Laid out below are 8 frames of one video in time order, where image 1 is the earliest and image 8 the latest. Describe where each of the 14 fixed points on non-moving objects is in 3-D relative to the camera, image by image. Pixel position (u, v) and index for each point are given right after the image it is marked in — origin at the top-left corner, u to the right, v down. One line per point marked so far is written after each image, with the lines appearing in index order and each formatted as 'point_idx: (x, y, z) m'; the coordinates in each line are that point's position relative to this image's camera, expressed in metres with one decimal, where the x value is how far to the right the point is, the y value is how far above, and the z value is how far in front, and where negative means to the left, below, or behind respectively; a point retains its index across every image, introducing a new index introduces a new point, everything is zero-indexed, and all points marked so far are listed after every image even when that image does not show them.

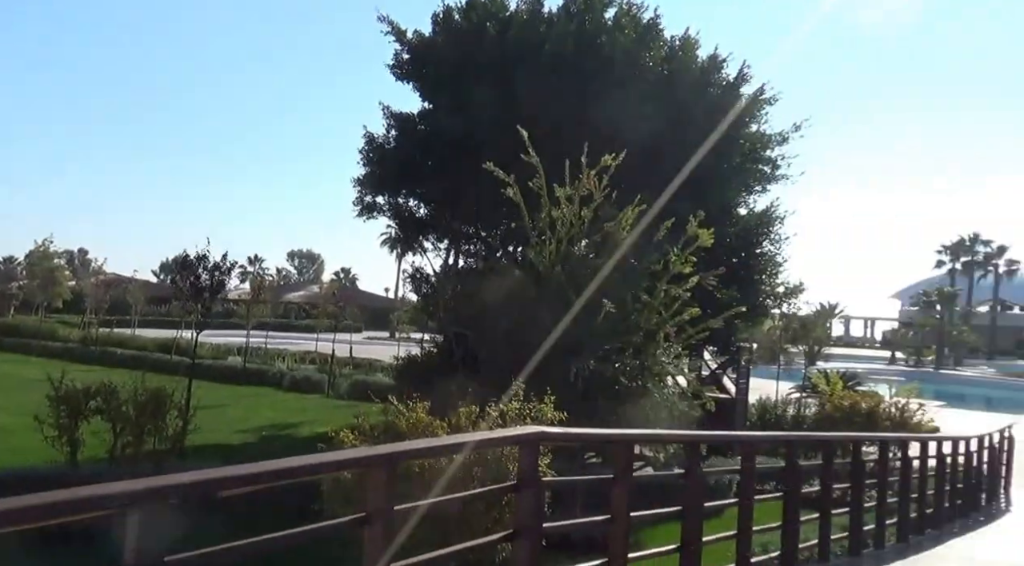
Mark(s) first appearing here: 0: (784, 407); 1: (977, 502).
0: (+6.5, -3.0, +19.2) m
1: (+8.0, -3.7, +13.4) m
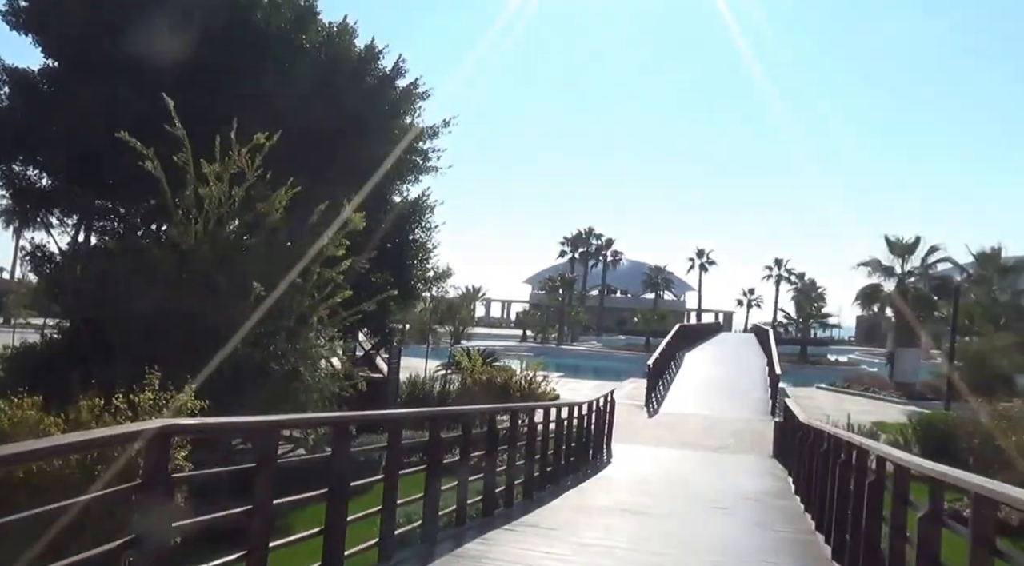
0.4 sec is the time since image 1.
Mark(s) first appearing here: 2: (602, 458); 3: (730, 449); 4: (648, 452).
0: (-2.1, -2.6, +20.4) m
1: (+1.5, -3.5, +15.7) m
2: (+2.0, -3.8, +16.8) m
3: (+5.1, -3.9, +18.2) m
4: (+3.1, -3.8, +17.6) m
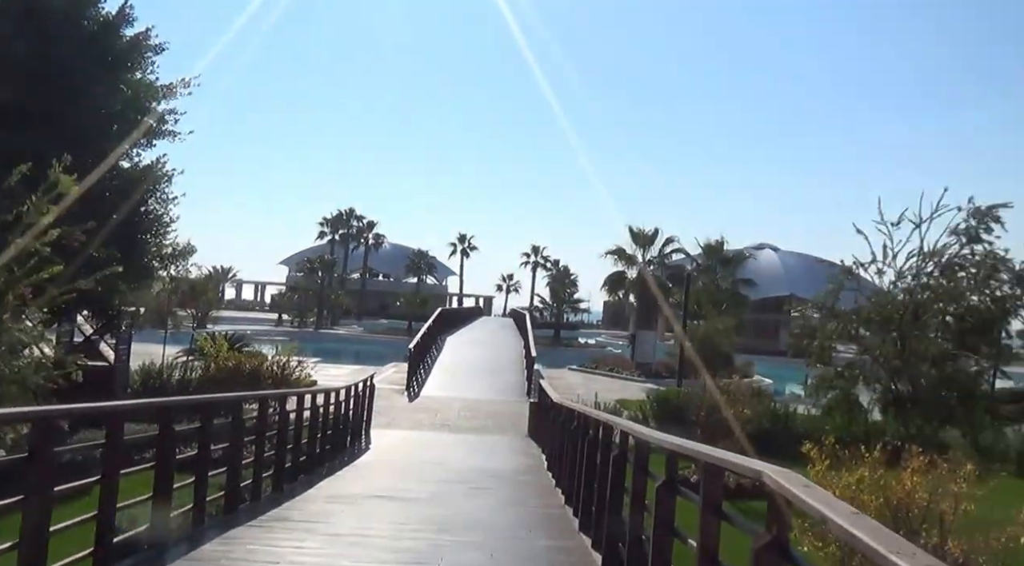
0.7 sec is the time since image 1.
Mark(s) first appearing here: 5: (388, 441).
0: (-8.1, -2.1, +18.6) m
1: (-3.3, -3.1, +15.2) m
2: (-3.1, -3.4, +16.3) m
3: (-0.6, -3.5, +18.6) m
4: (-2.3, -3.4, +17.4) m
5: (-2.7, -3.4, +16.8) m
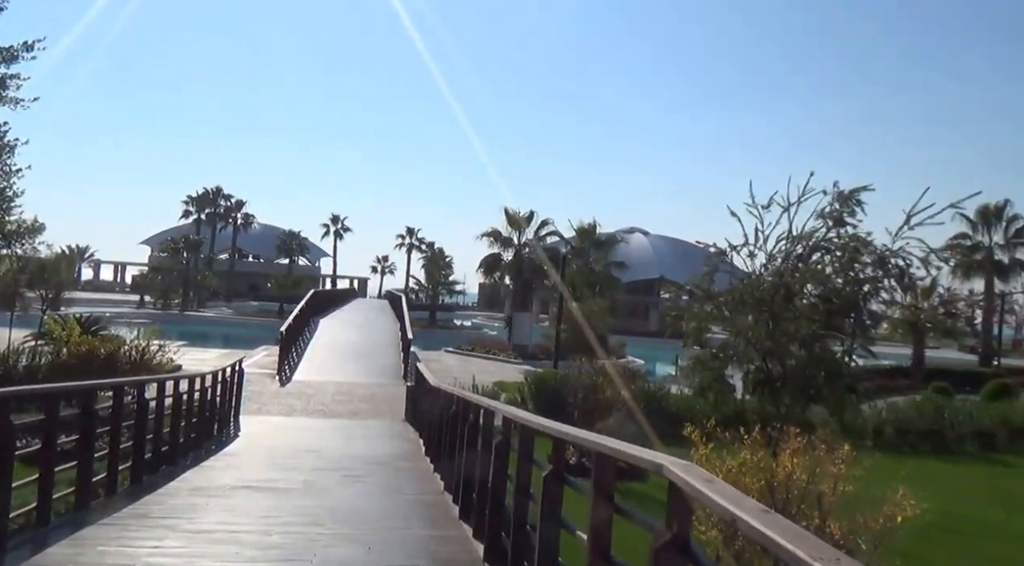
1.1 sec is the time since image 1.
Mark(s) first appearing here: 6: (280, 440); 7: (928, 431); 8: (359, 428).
0: (-10.8, -1.6, +16.8) m
1: (-5.5, -2.7, +14.3) m
2: (-5.6, -3.0, +15.5) m
3: (-3.5, -3.1, +18.1) m
4: (-5.0, -3.0, +16.7) m
5: (-5.2, -3.0, +16.0) m
6: (-4.4, -3.0, +14.9) m
7: (+10.7, -3.8, +19.9) m
8: (-3.2, -3.1, +16.4) m
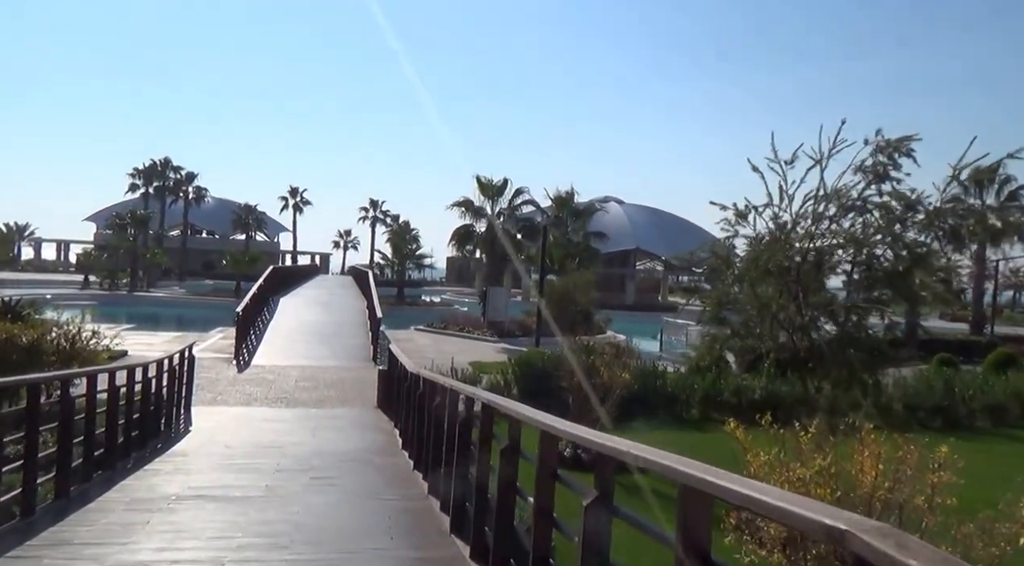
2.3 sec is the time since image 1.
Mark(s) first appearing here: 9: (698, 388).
0: (-11.1, -1.2, +14.8) m
1: (-5.7, -2.3, +12.5) m
2: (-5.8, -2.6, +13.7) m
3: (-3.8, -2.5, +16.4) m
4: (-5.3, -2.5, +14.9) m
5: (-5.5, -2.5, +14.3) m
6: (-4.6, -2.6, +13.2) m
7: (+10.3, -3.0, +18.9) m
8: (-3.5, -2.6, +14.7) m
9: (+4.2, -2.3, +17.3) m
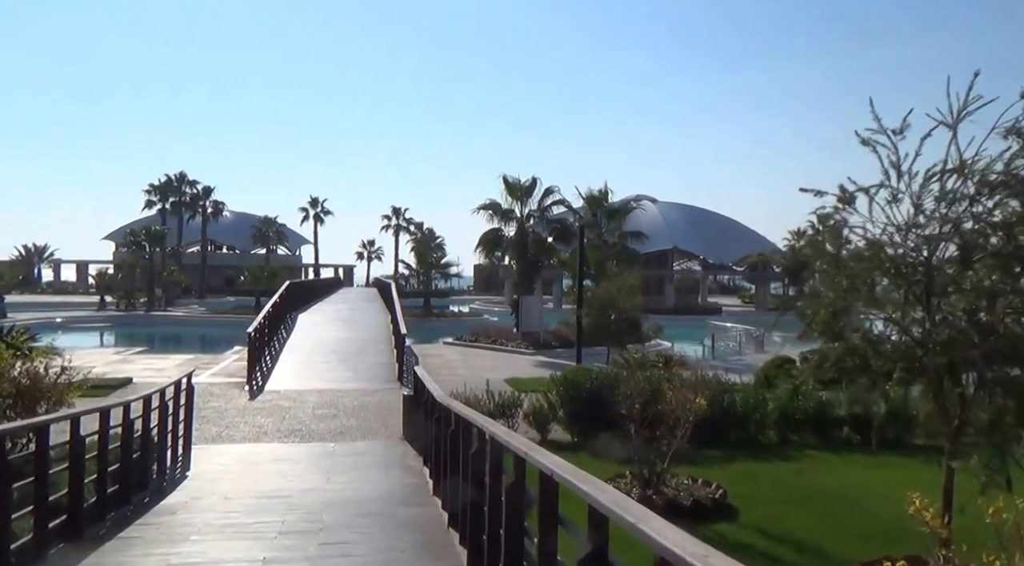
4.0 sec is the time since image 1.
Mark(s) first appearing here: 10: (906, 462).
0: (-10.4, -1.7, +13.0) m
1: (-5.0, -2.7, +10.5) m
2: (-5.1, -2.9, +11.7) m
3: (-3.0, -2.8, +14.4) m
4: (-4.5, -2.8, +12.9) m
5: (-4.7, -2.8, +12.3) m
6: (-3.9, -2.9, +11.2) m
7: (+11.2, -2.8, +16.4) m
8: (-2.7, -2.8, +12.7) m
9: (+5.1, -2.3, +15.0) m
10: (+7.0, -3.2, +14.1) m
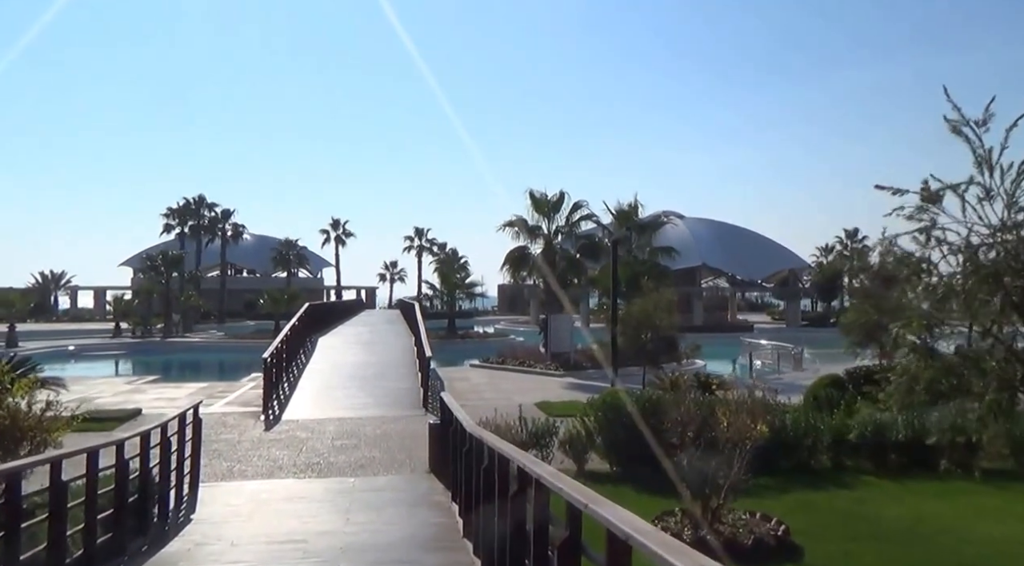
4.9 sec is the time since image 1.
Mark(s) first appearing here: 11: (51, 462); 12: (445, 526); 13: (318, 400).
0: (-9.8, -2.2, +12.2) m
1: (-4.5, -2.9, +9.5) m
2: (-4.6, -3.2, +10.7) m
3: (-2.4, -3.1, +13.3) m
4: (-3.9, -3.2, +11.9) m
5: (-4.2, -3.2, +11.3) m
6: (-3.4, -3.2, +10.1) m
7: (+11.9, -3.0, +14.9) m
8: (-2.2, -3.1, +11.6) m
9: (+5.7, -2.5, +13.7) m
10: (+7.6, -3.4, +12.7) m
11: (-4.3, -1.6, +6.8) m
12: (-0.9, -3.1, +9.9) m
13: (-4.7, -2.8, +19.0) m
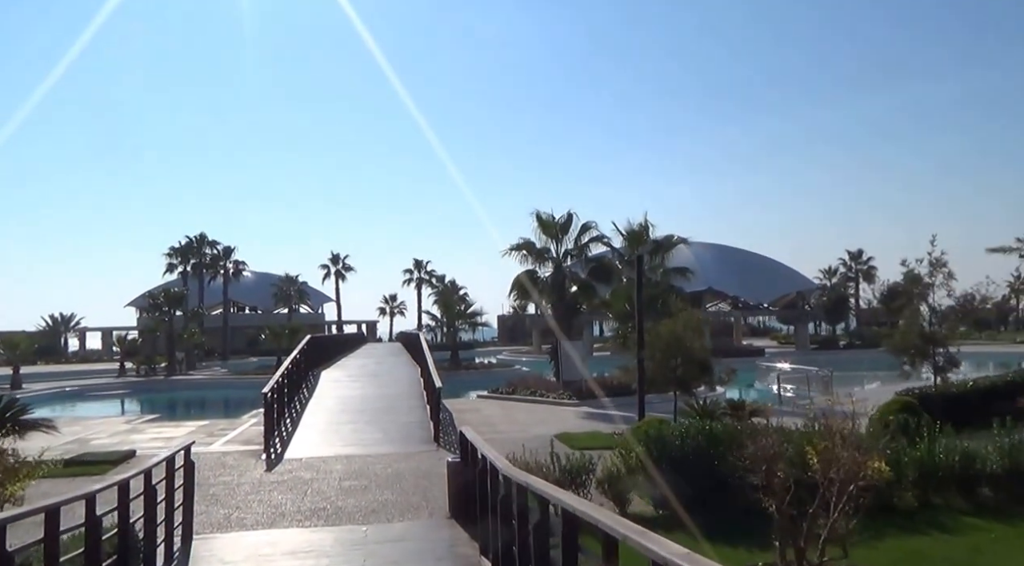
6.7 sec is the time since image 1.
0: (-9.4, -2.7, +10.7) m
1: (-4.1, -3.2, +8.1) m
2: (-4.1, -3.5, +9.2) m
3: (-1.9, -3.5, +11.9) m
4: (-3.5, -3.5, +10.5) m
5: (-3.7, -3.5, +9.8) m
6: (-2.9, -3.4, +8.7) m
7: (+12.3, -3.0, +13.6) m
8: (-1.7, -3.4, +10.2) m
9: (+6.1, -2.7, +12.3) m
10: (+8.1, -3.4, +11.3) m
11: (-3.8, -1.8, +5.4) m
12: (-0.4, -3.3, +8.4) m
13: (-4.3, -3.5, +17.6) m
